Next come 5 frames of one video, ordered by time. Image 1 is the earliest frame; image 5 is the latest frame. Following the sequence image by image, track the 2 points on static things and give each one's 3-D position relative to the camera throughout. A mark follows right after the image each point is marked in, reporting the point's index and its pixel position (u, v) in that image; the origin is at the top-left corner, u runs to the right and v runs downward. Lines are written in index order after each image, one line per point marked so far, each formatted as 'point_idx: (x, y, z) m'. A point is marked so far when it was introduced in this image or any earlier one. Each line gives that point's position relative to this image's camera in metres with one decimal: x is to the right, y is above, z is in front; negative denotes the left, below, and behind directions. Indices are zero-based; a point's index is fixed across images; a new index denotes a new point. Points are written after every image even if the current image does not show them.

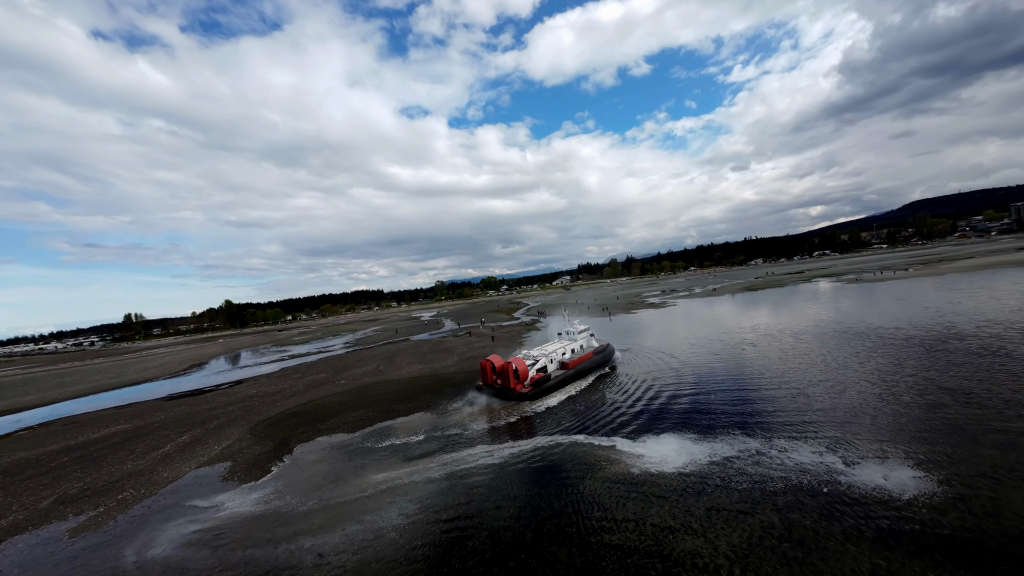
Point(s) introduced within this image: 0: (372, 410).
0: (-6.4, -5.7, +17.7) m
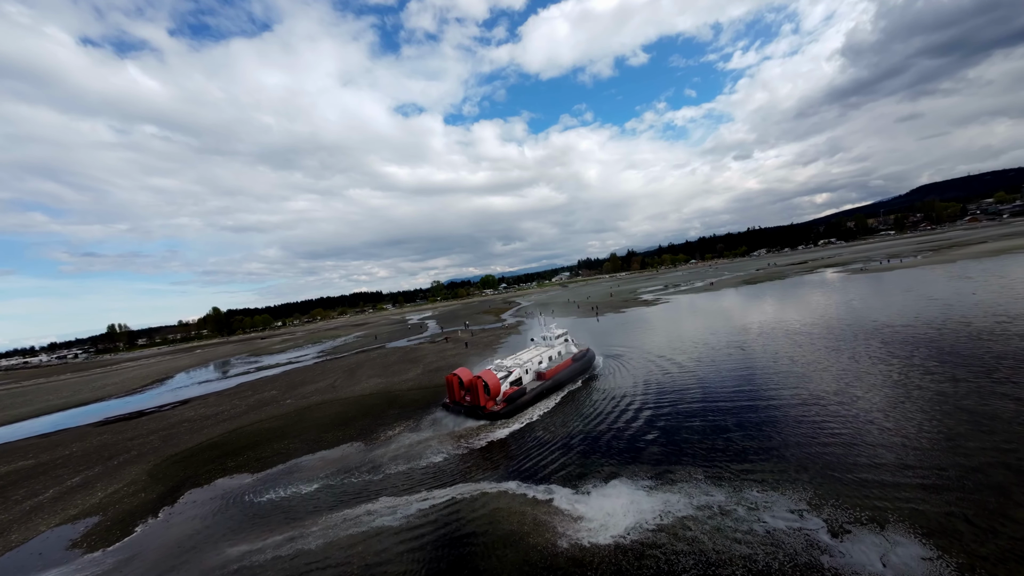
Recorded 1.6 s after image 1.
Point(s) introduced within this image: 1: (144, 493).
0: (-8.7, -6.2, +15.5) m
1: (-12.0, -6.7, +12.4) m
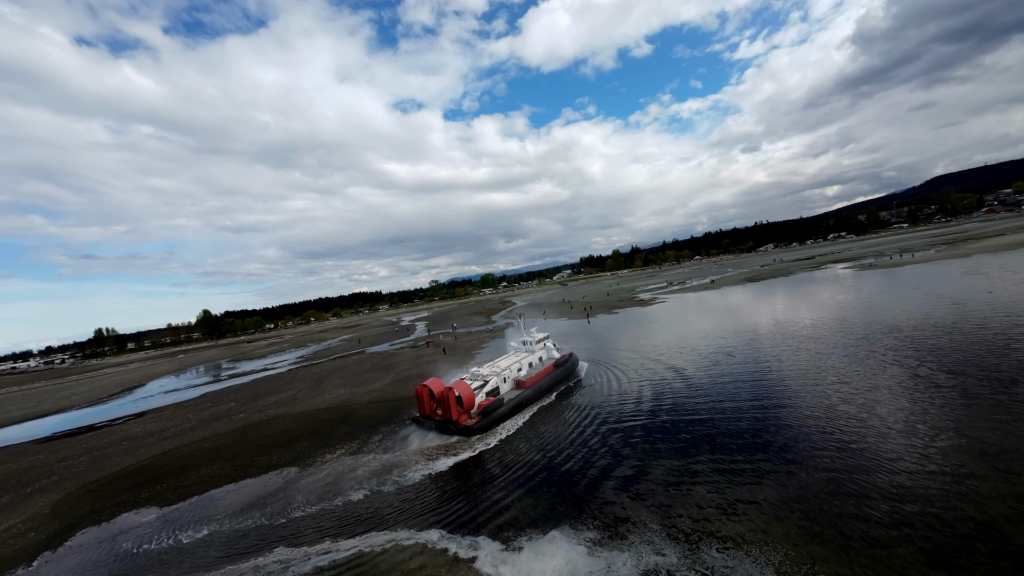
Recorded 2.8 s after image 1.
0: (-10.4, -6.5, +14.1) m
1: (-13.8, -7.1, +11.0) m
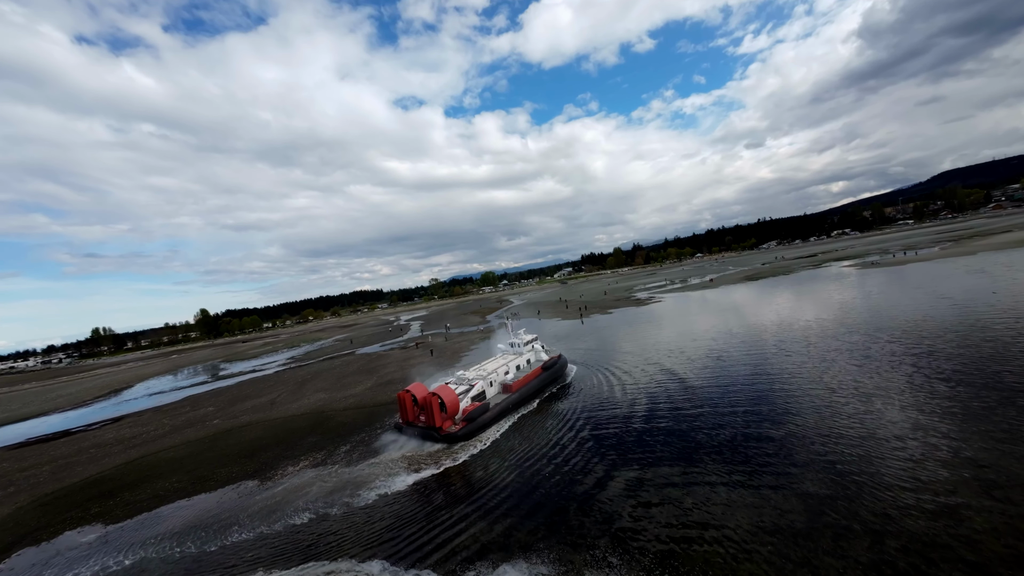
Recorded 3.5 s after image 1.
0: (-11.4, -6.7, +13.5) m
1: (-14.8, -7.3, +10.5) m
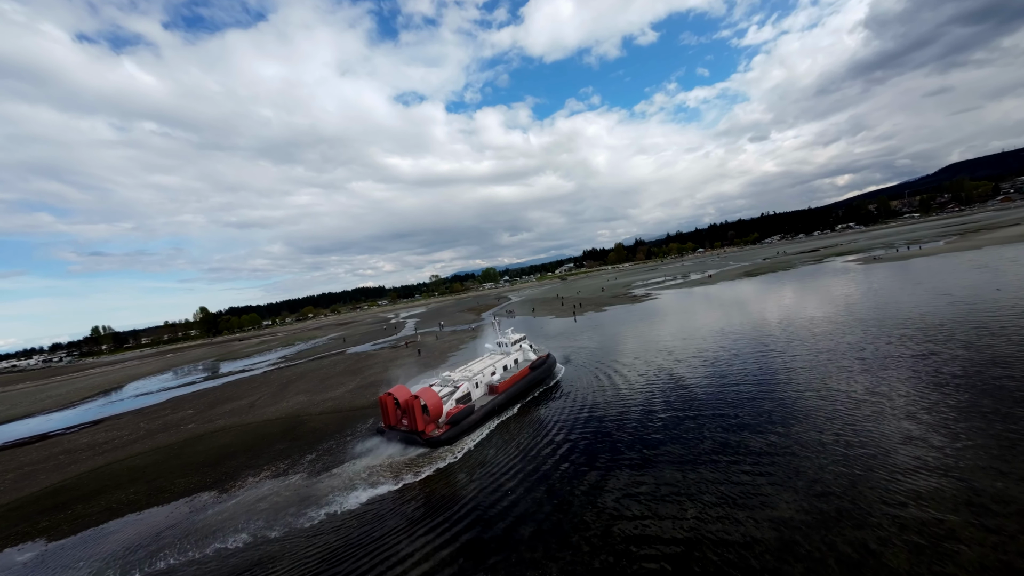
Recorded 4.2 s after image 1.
0: (-12.4, -6.8, +13.0) m
1: (-15.8, -7.4, +10.0) m
